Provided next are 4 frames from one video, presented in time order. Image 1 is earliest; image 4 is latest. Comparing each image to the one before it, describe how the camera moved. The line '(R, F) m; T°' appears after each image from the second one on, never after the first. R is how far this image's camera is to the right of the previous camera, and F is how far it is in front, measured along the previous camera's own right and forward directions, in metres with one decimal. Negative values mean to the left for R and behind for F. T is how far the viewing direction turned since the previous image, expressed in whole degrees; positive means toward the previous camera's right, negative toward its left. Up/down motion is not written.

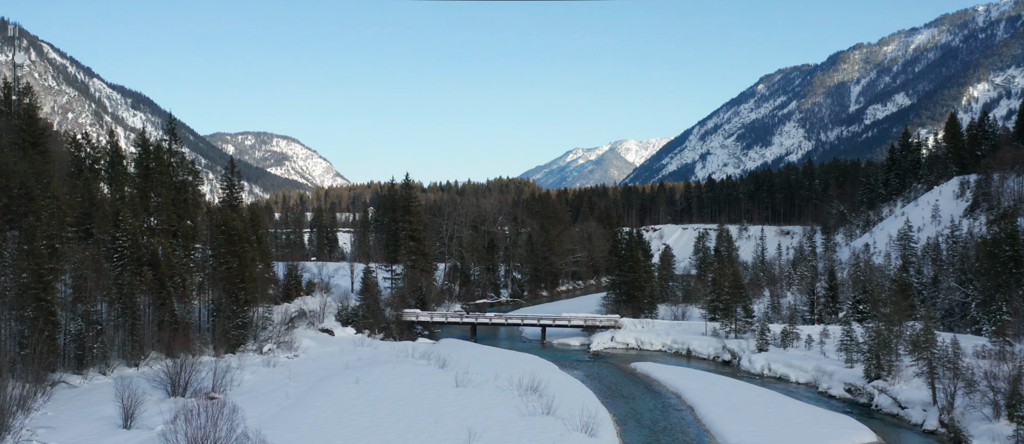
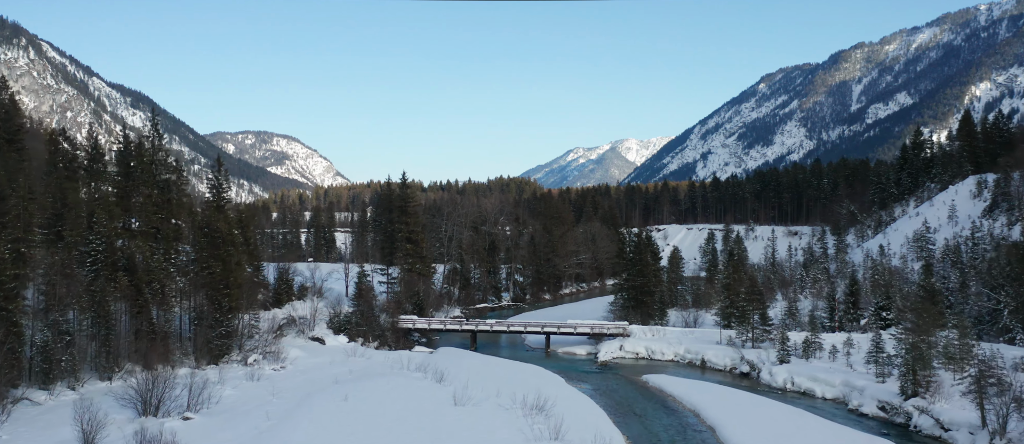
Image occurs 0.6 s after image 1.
(-0.1, +3.5) m; 0°
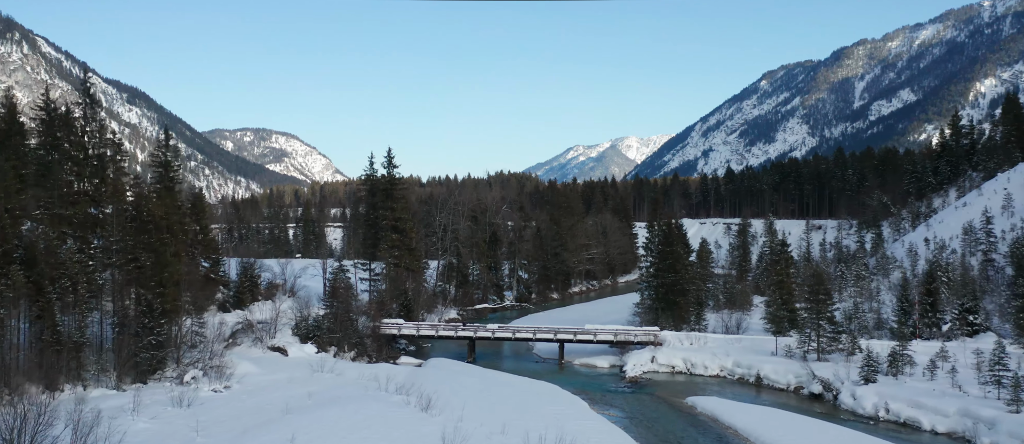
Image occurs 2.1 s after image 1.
(-0.4, +10.5) m; 0°
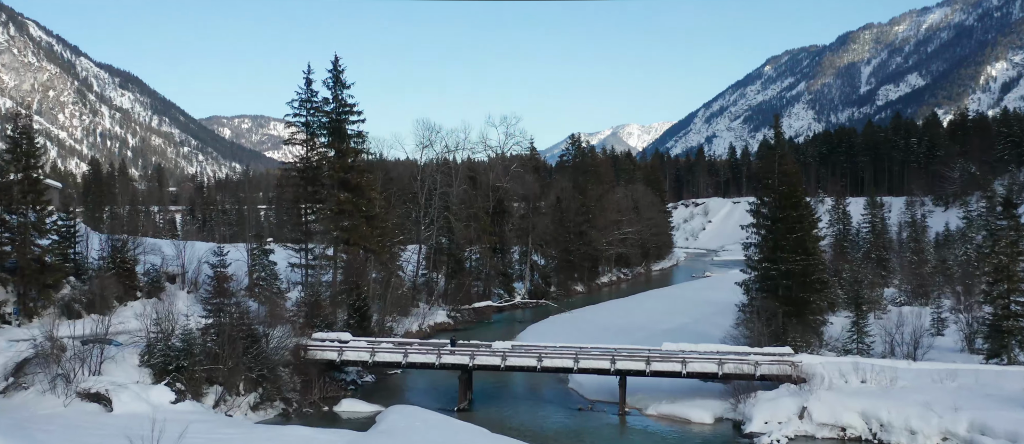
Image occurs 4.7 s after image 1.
(-0.8, +21.2) m; 0°
